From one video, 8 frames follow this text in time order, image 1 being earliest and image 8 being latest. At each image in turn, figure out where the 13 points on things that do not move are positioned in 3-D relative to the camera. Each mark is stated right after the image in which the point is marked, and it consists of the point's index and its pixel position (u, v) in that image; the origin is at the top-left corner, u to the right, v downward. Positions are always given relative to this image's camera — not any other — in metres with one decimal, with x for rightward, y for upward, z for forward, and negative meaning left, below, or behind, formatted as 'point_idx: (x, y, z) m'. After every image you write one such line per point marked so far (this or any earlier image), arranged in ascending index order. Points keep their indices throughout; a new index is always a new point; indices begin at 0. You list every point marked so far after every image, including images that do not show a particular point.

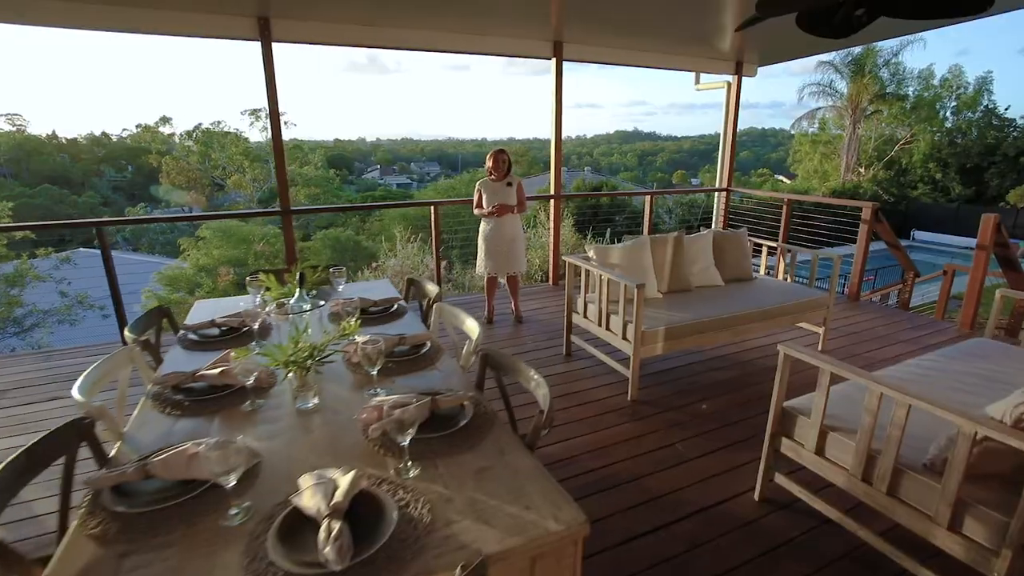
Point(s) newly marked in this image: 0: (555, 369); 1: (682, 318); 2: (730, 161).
0: (+0.3, -0.5, +3.1) m
1: (+0.9, -0.2, +2.8) m
2: (+2.4, +1.4, +5.6) m
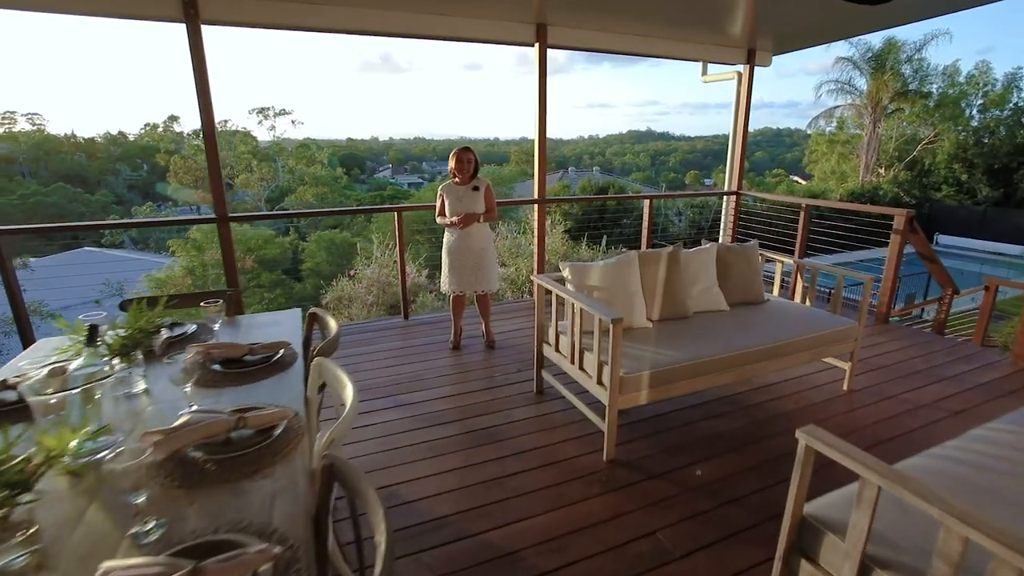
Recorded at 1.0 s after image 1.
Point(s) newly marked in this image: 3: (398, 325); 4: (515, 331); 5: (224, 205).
0: (+0.1, -0.6, +2.6) m
1: (+0.7, -0.3, +2.2) m
2: (+2.3, +1.3, +5.1) m
3: (-0.9, -0.3, +3.9) m
4: (0.0, -0.3, +3.7) m
5: (-1.9, +0.6, +3.3) m
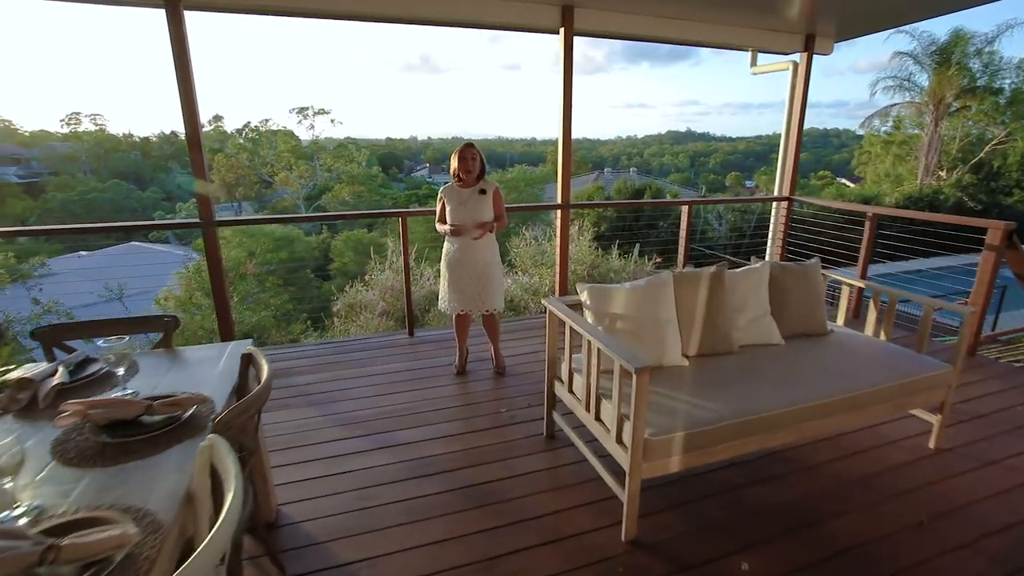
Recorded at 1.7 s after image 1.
0: (+0.1, -0.8, +2.2) m
1: (+0.7, -0.4, +1.8) m
2: (+2.5, +1.1, +4.5) m
3: (-0.8, -0.4, +3.5) m
4: (+0.1, -0.4, +3.3) m
5: (-1.8, +0.5, +3.0) m
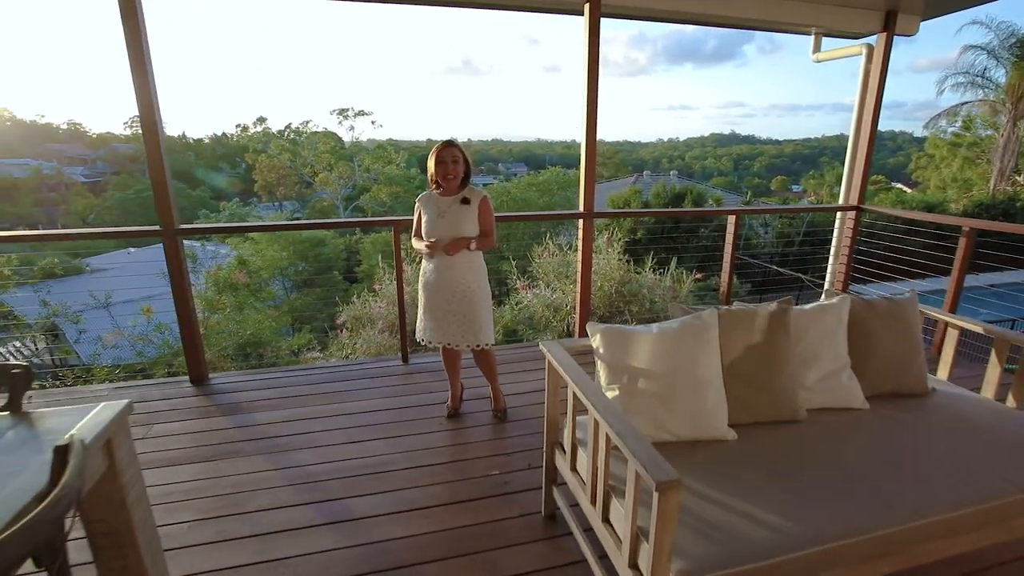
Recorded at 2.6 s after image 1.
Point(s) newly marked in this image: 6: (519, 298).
0: (0.0, -0.9, +1.6) m
1: (+0.6, -0.6, +1.2) m
2: (+2.6, +0.9, +3.8) m
3: (-0.7, -0.5, +3.0) m
4: (+0.1, -0.6, +2.7) m
5: (-1.8, +0.4, +2.6) m
6: (+0.1, -0.1, +4.9) m
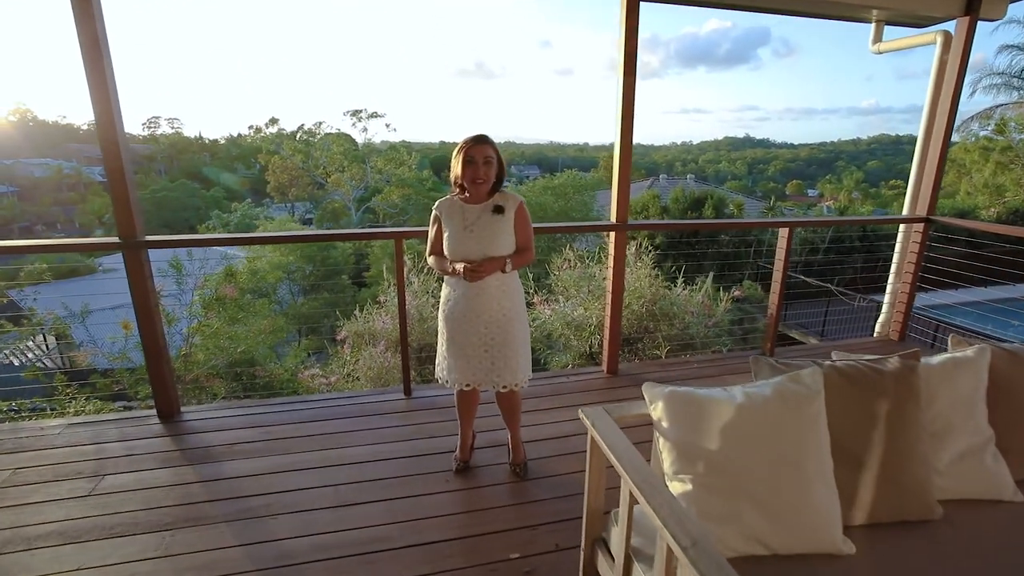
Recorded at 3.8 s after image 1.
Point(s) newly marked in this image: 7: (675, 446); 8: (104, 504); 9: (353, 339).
0: (+0.1, -1.0, +1.2) m
1: (+0.7, -0.7, +0.8) m
2: (+2.8, +0.8, +3.3) m
3: (-0.6, -0.6, +2.6) m
4: (+0.2, -0.7, +2.3) m
5: (-1.7, +0.3, +2.3) m
6: (+0.2, -0.2, +4.5) m
7: (+0.4, -0.4, +1.2) m
8: (-1.5, -0.8, +1.9) m
9: (-1.5, -0.5, +4.7) m
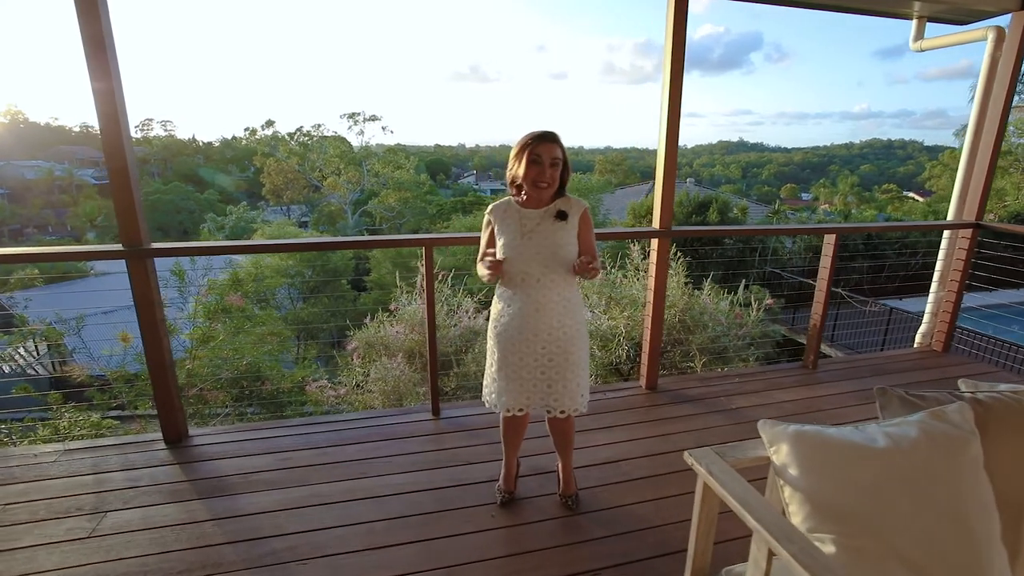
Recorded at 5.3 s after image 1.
0: (+0.3, -1.0, +1.0) m
1: (+0.9, -0.7, +0.6) m
2: (+2.9, +0.7, +3.1) m
3: (-0.4, -0.7, +2.4) m
4: (+0.4, -0.7, +2.1) m
5: (-1.5, +0.2, +2.0) m
6: (+0.4, -0.3, +4.3) m
7: (+0.6, -0.4, +1.0) m
8: (-1.3, -0.9, +1.7) m
9: (-1.3, -0.5, +4.5) m
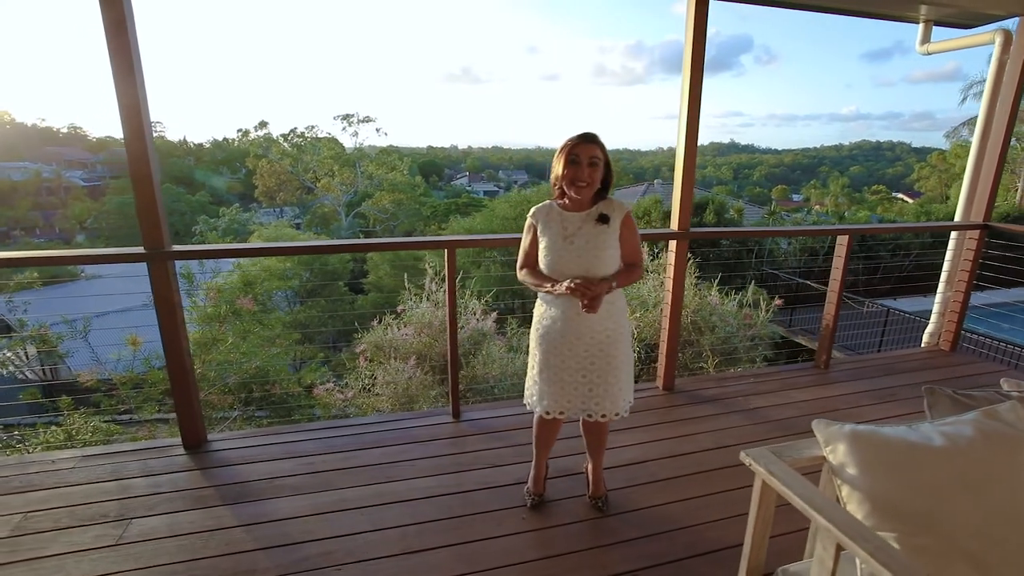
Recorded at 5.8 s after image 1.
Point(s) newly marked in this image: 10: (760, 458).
0: (+0.4, -1.0, +1.0) m
1: (+1.0, -0.7, +0.6) m
2: (+3.0, +0.7, +3.2) m
3: (-0.3, -0.7, +2.4) m
4: (+0.5, -0.8, +2.1) m
5: (-1.4, +0.2, +2.0) m
6: (+0.4, -0.3, +4.3) m
7: (+0.7, -0.4, +1.0) m
8: (-1.2, -0.9, +1.6) m
9: (-1.3, -0.6, +4.5) m
10: (+0.5, -0.4, +1.0) m
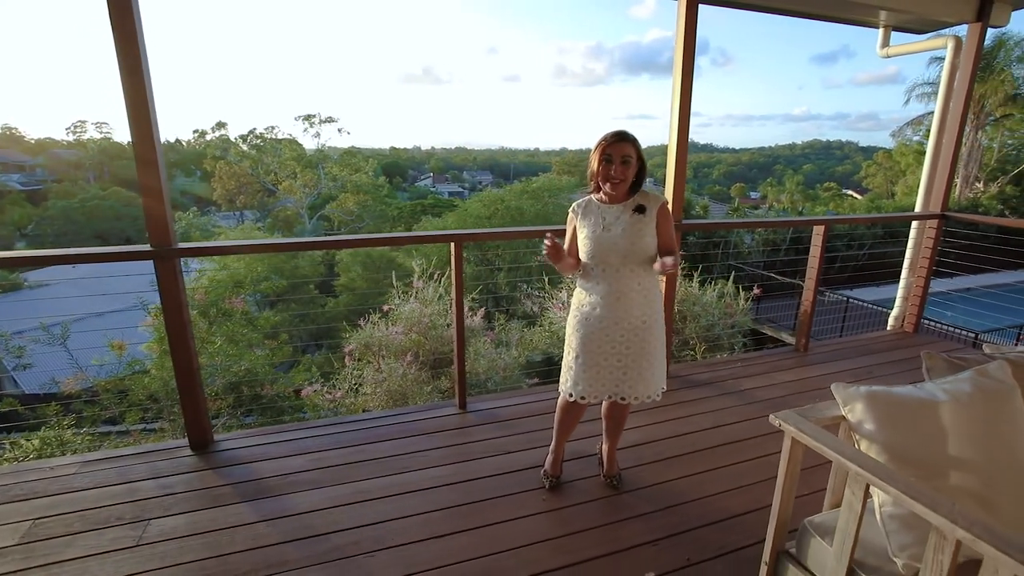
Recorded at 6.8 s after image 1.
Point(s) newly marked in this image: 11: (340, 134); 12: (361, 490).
0: (+0.5, -1.0, +1.1) m
1: (+1.2, -0.7, +0.7) m
2: (+3.0, +0.8, +3.4) m
3: (-0.3, -0.6, +2.4) m
4: (+0.6, -0.7, +2.2) m
5: (-1.4, +0.2, +2.0) m
6: (+0.3, -0.3, +4.4) m
7: (+0.8, -0.4, +1.1) m
8: (-1.1, -0.9, +1.6) m
9: (-1.4, -0.6, +4.5) m
10: (+0.6, -0.3, +1.1) m
11: (-2.7, +2.7, +8.6) m
12: (-0.6, -0.8, +1.9) m
